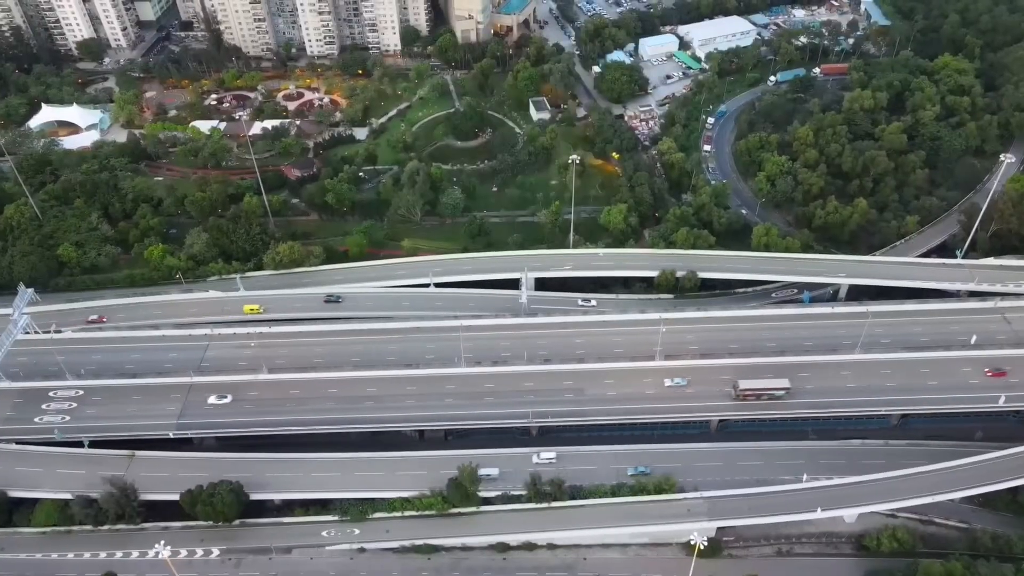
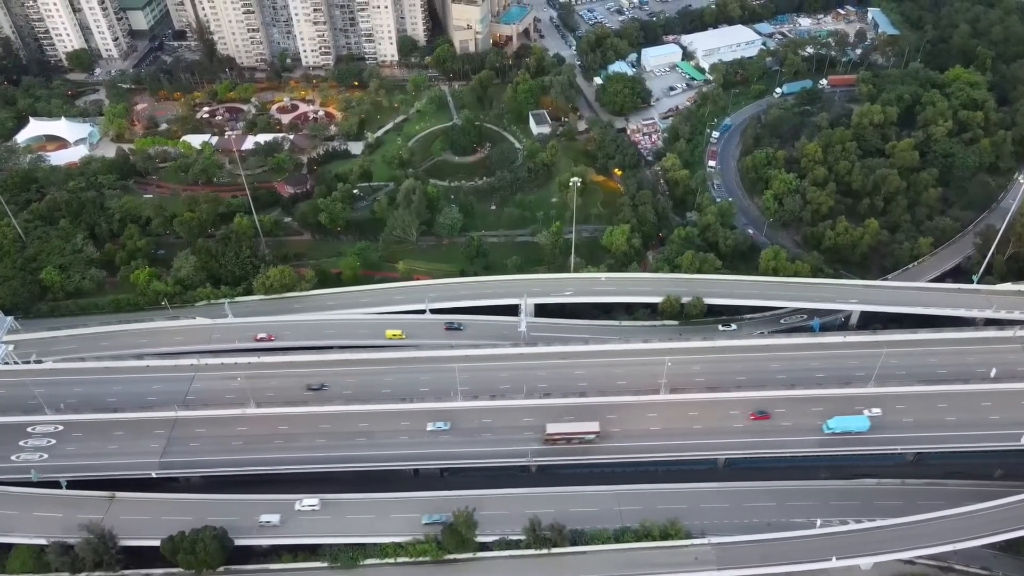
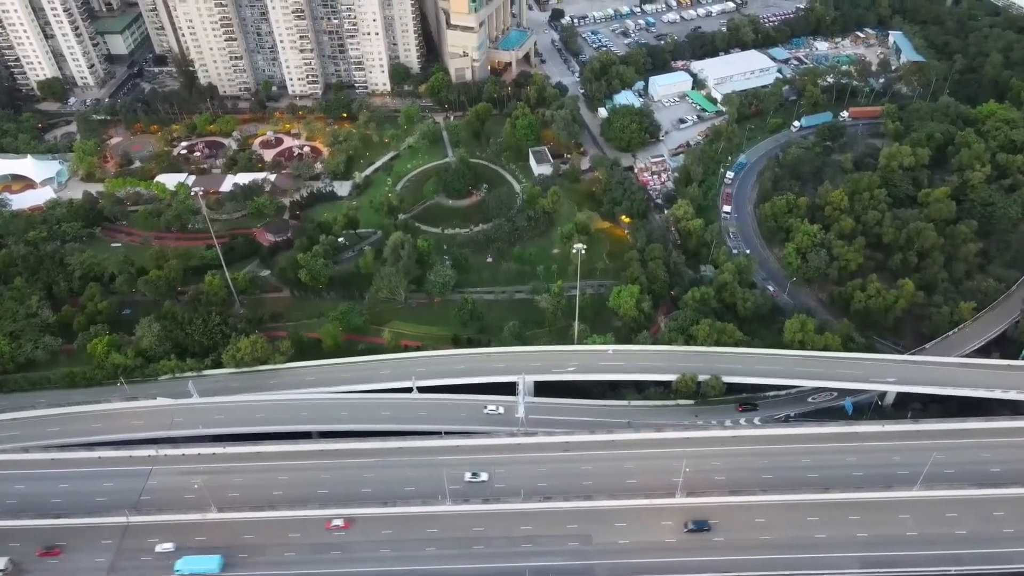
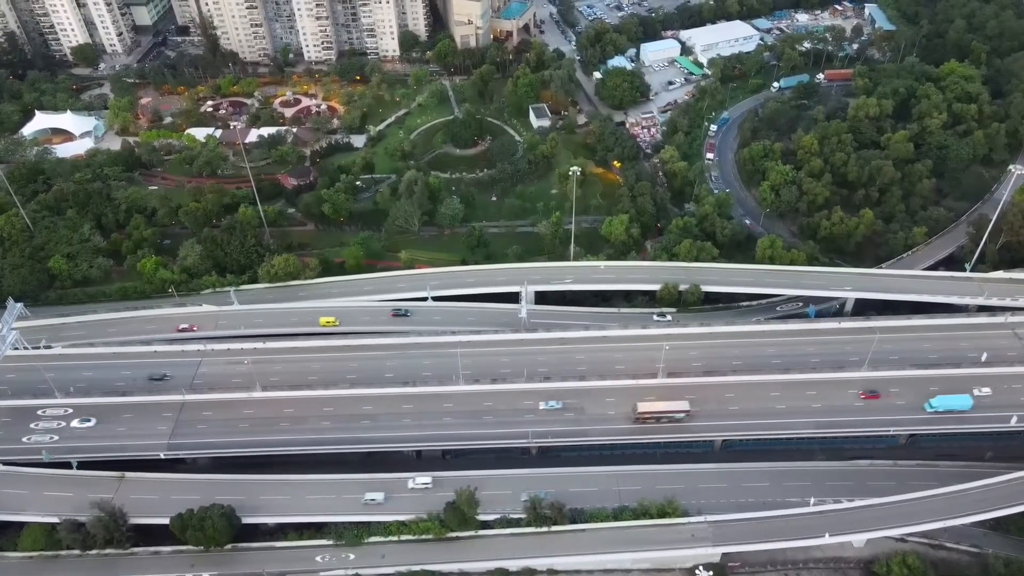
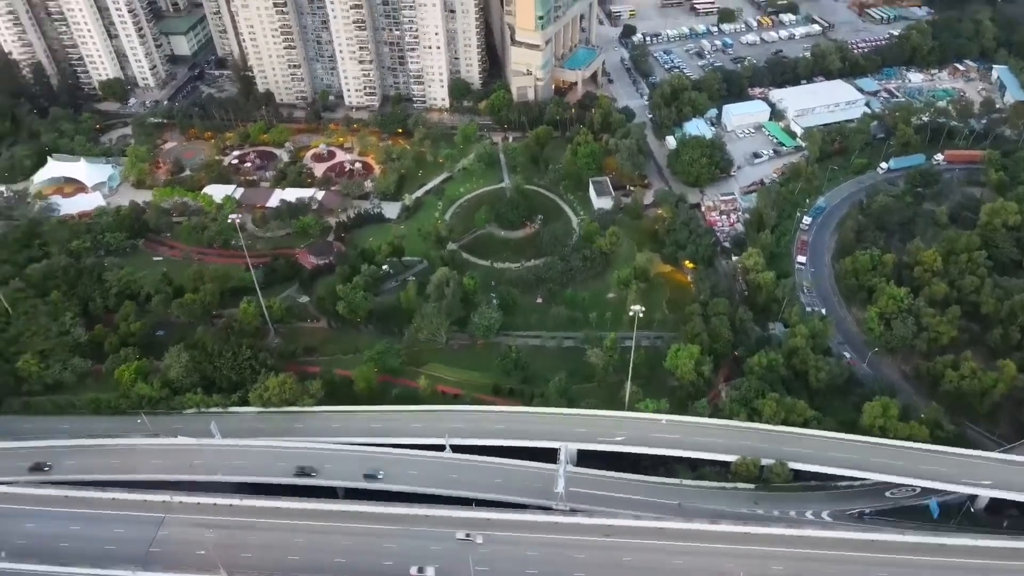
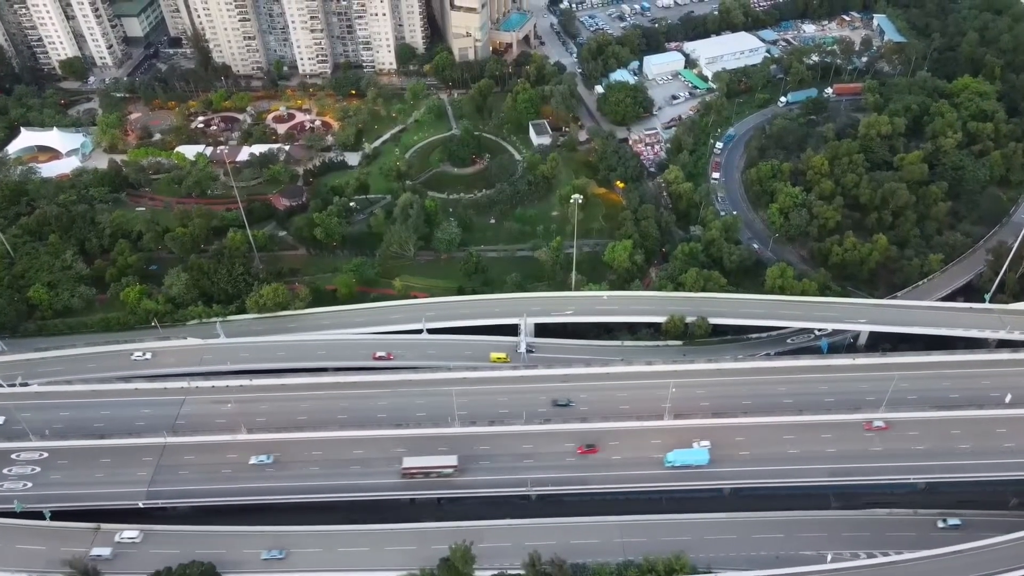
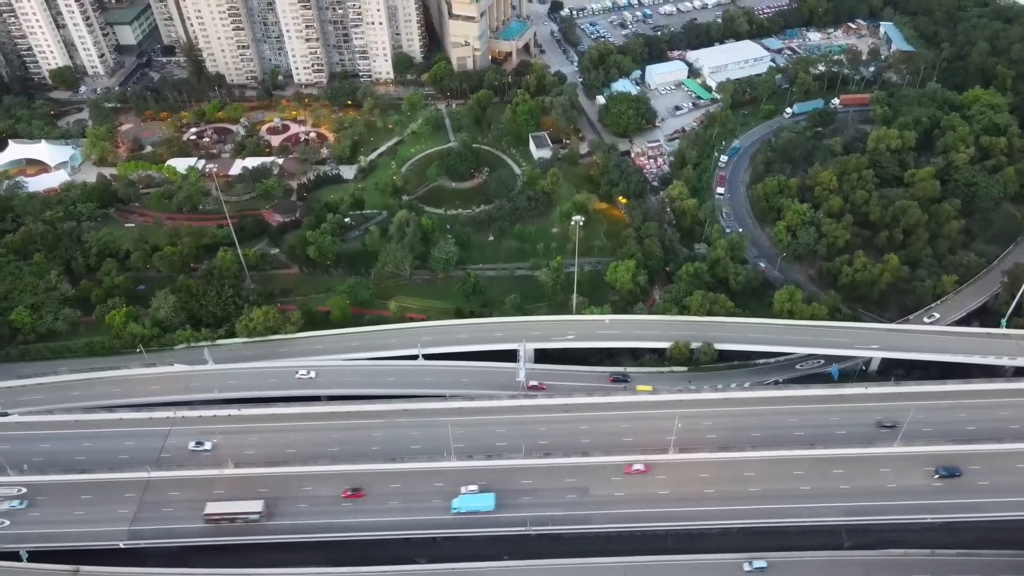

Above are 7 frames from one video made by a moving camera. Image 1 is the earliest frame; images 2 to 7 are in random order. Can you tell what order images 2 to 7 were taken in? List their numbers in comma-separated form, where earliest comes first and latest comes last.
4, 2, 6, 7, 3, 5
